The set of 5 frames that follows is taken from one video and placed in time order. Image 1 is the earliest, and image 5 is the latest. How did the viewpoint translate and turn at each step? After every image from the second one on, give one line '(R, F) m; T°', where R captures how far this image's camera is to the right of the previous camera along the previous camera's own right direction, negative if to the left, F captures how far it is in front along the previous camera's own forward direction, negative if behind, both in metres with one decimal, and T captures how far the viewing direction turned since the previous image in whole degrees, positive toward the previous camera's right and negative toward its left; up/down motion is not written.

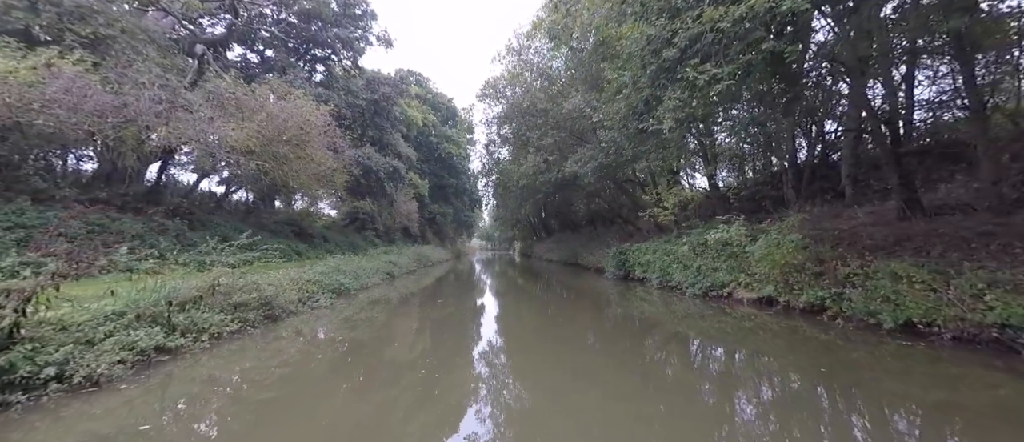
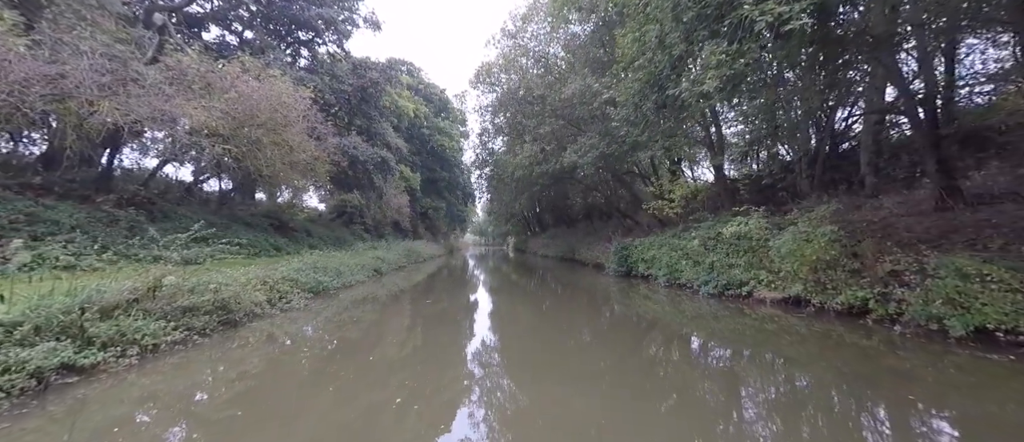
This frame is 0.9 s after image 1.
(-0.1, +0.9) m; +1°
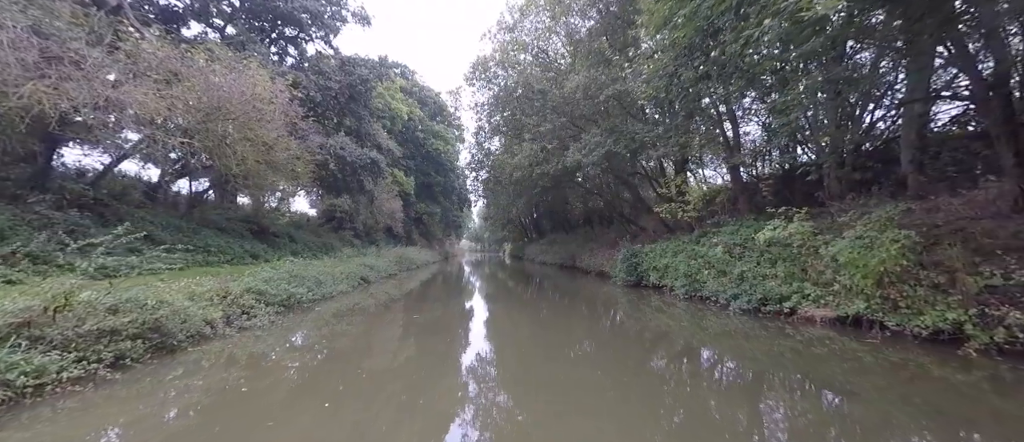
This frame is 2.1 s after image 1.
(-0.1, +1.1) m; +1°
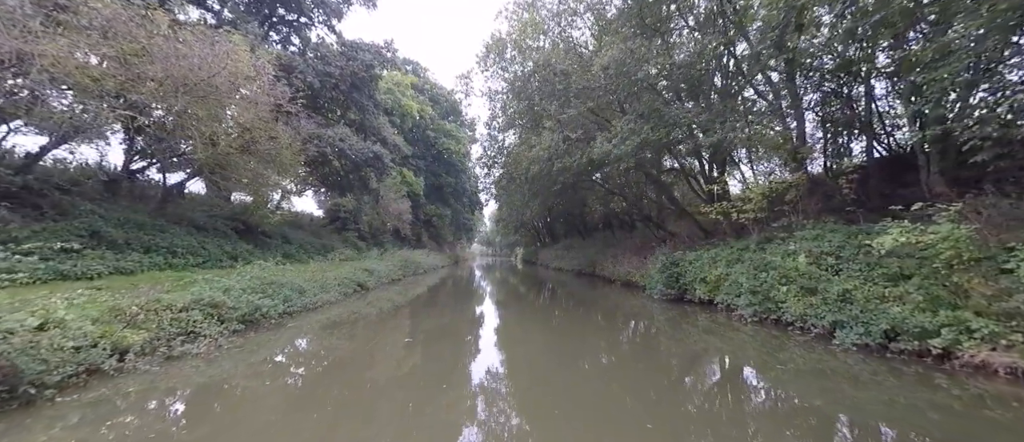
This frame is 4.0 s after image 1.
(-0.2, +1.8) m; -2°
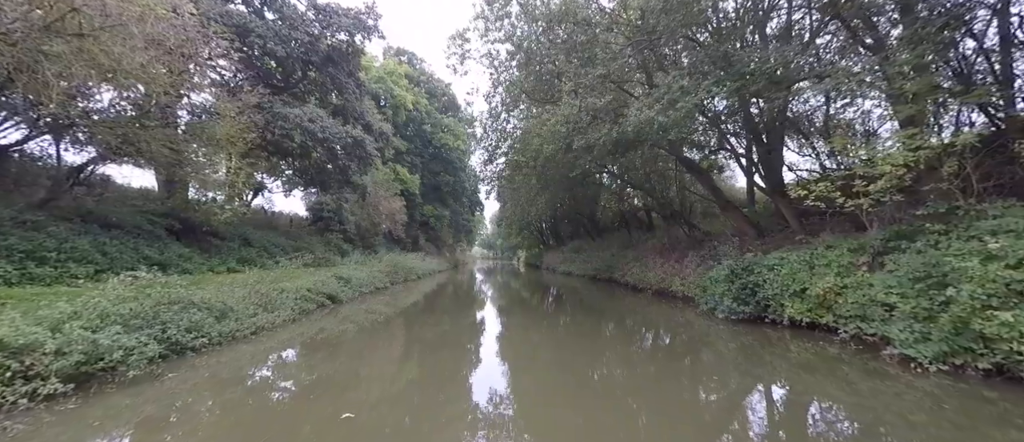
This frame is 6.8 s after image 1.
(-0.2, +2.7) m; 0°
